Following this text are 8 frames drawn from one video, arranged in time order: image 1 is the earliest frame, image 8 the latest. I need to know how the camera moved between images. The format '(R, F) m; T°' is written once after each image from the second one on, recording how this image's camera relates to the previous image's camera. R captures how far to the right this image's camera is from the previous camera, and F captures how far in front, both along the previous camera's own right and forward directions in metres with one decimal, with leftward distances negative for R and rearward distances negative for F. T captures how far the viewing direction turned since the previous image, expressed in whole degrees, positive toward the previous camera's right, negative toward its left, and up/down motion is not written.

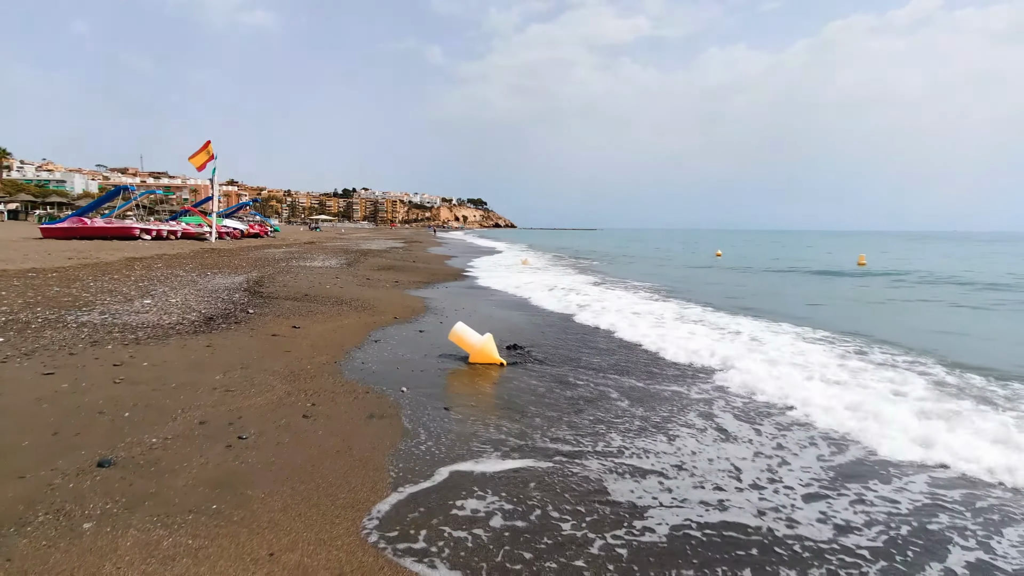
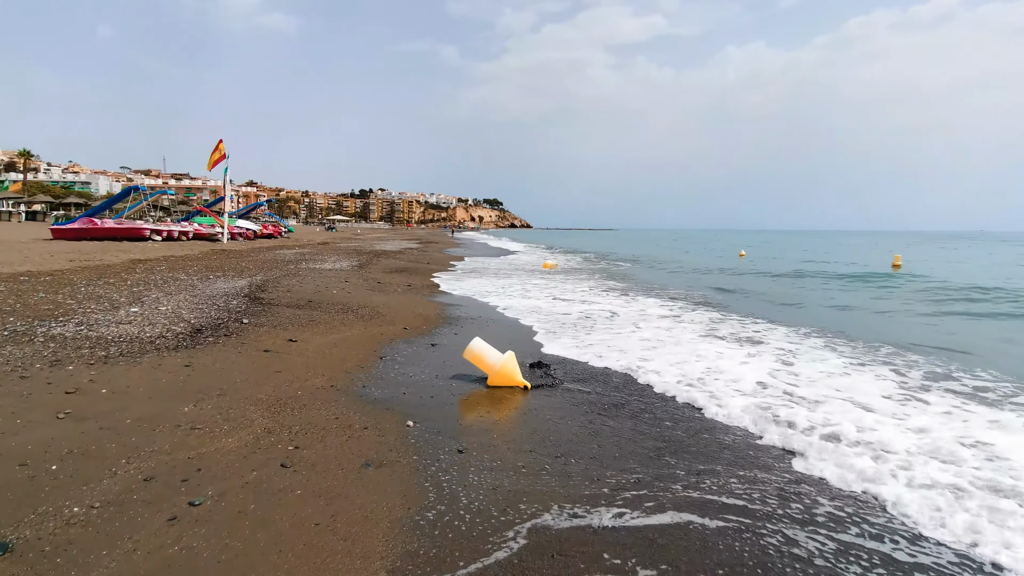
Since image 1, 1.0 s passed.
(-0.1, +1.0) m; -2°
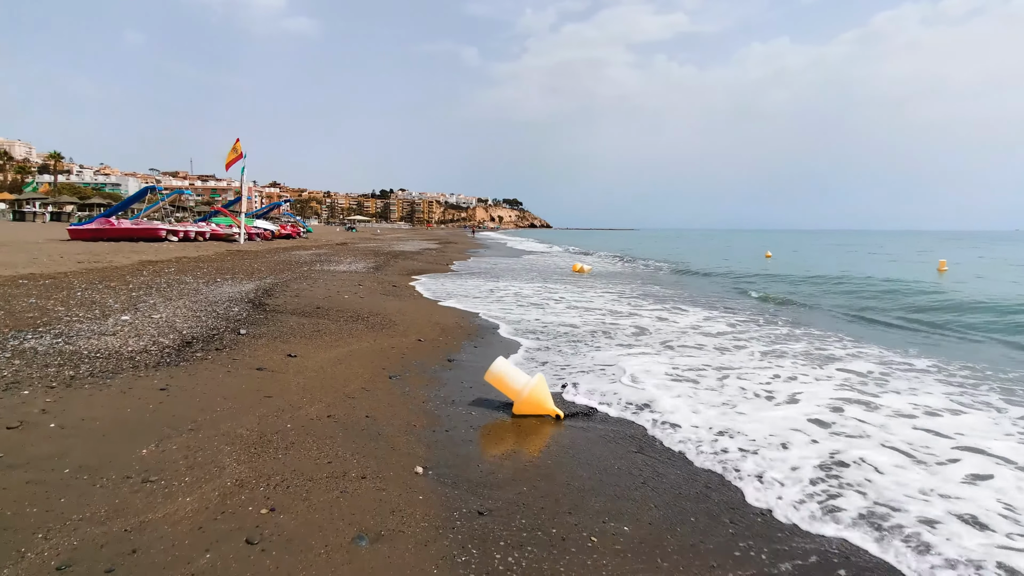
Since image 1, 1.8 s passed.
(-0.1, +0.9) m; -2°
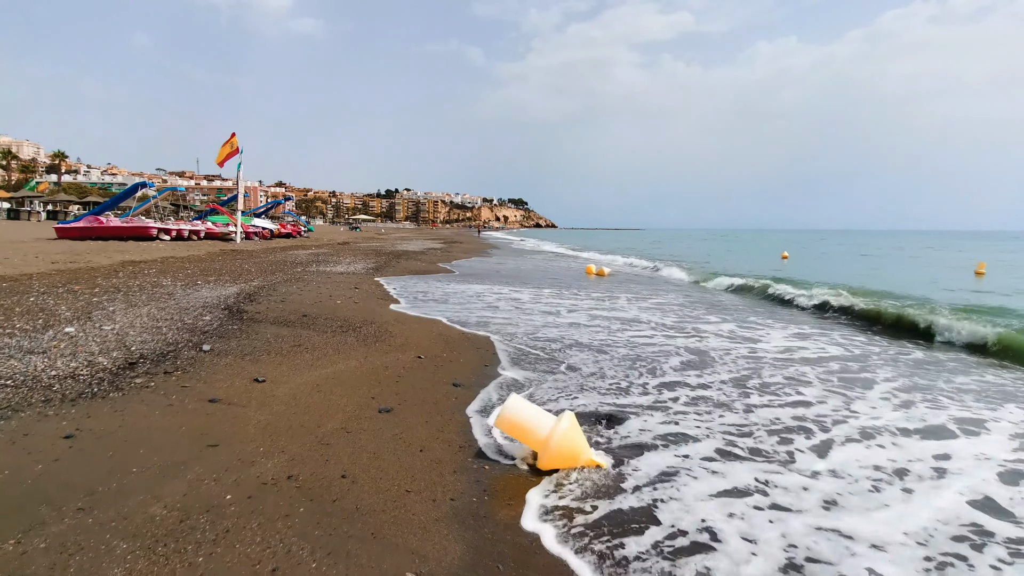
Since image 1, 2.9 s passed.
(-0.2, +1.3) m; -1°
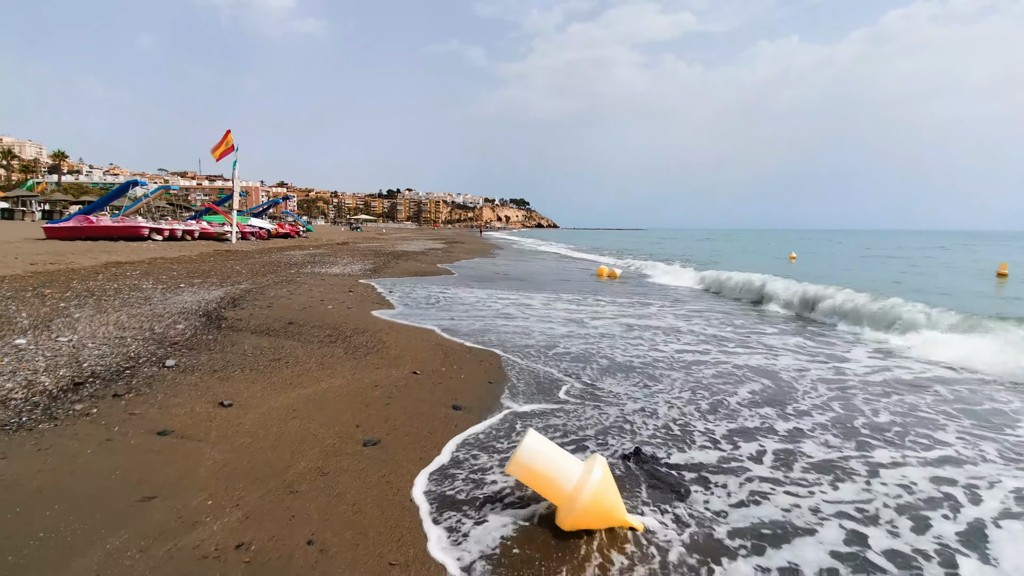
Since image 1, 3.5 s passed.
(-0.1, +0.8) m; 0°
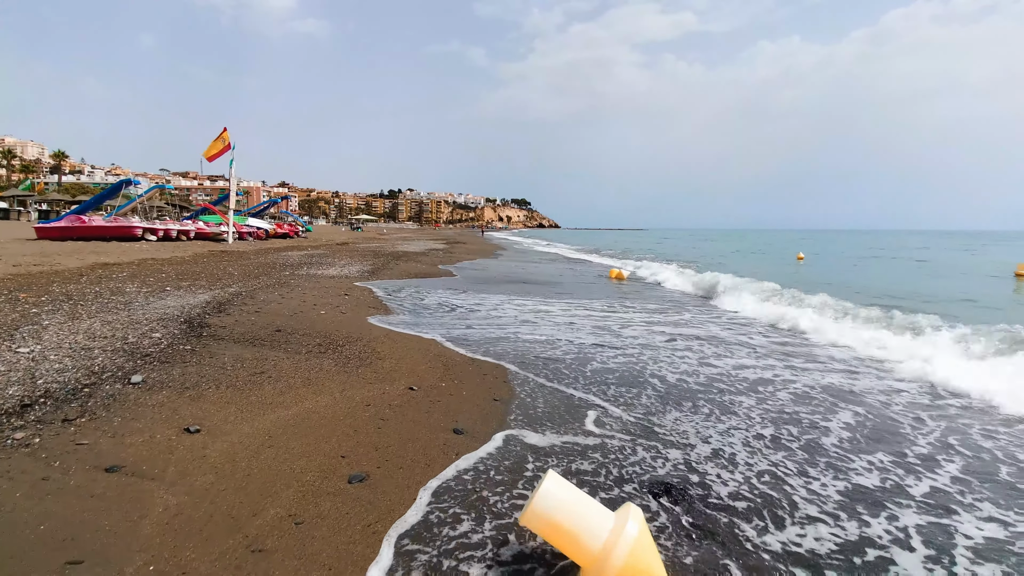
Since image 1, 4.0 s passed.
(-0.1, +0.6) m; 0°
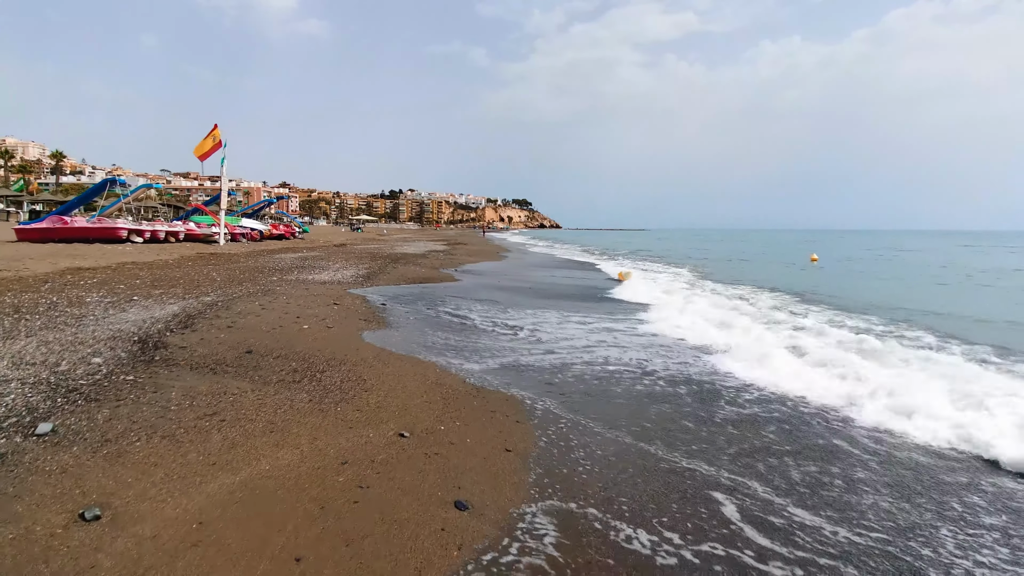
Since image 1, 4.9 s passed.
(-0.1, +1.1) m; 0°
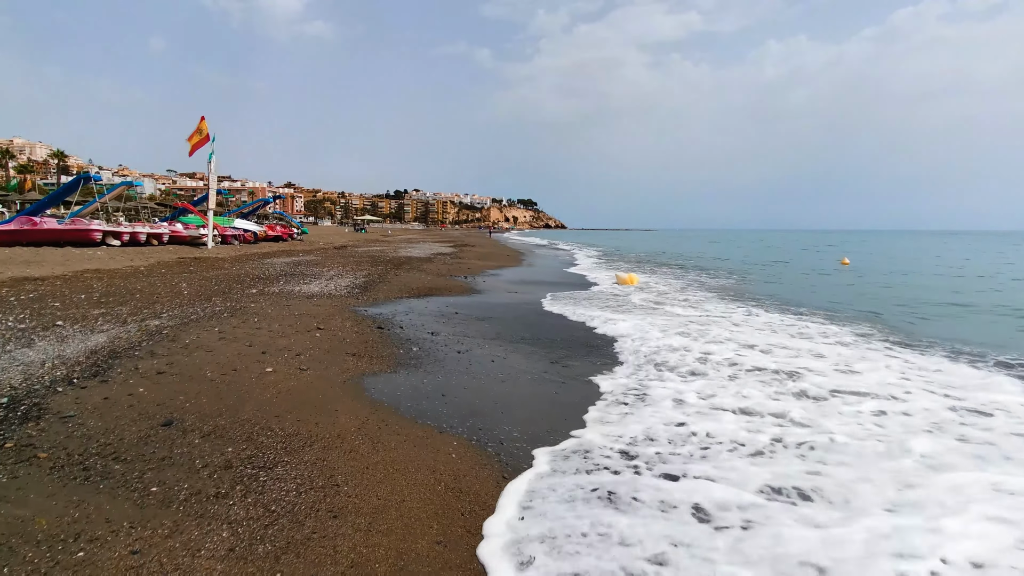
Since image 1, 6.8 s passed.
(-0.4, +2.1) m; -1°
